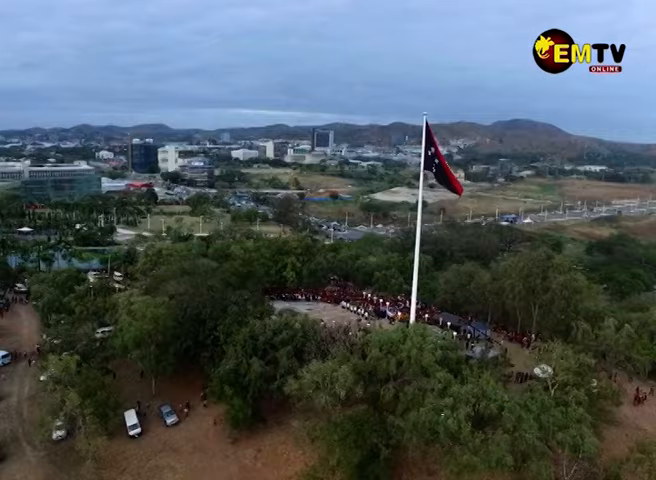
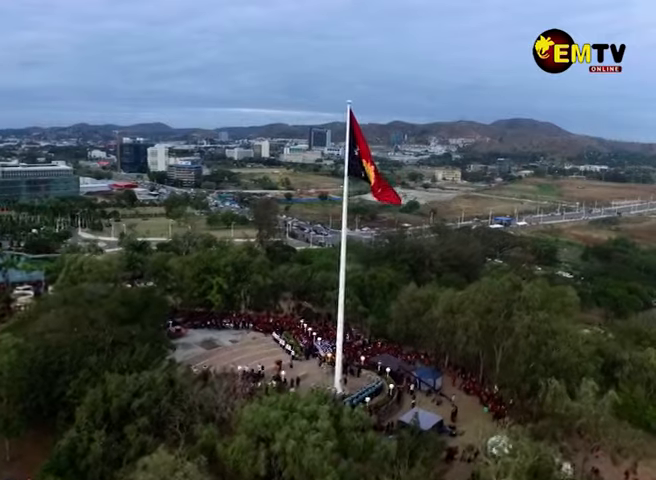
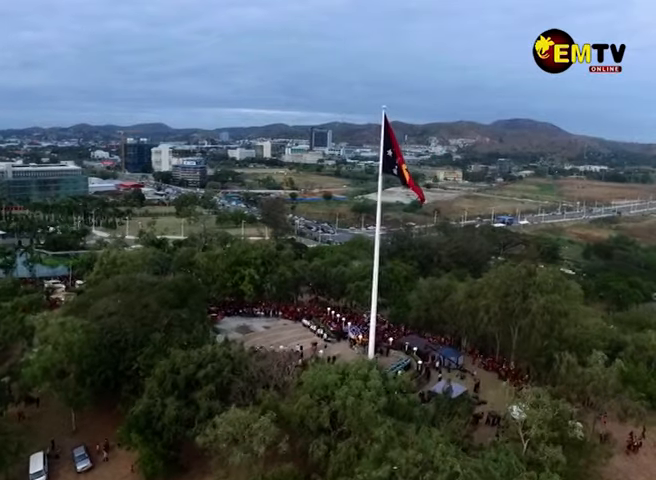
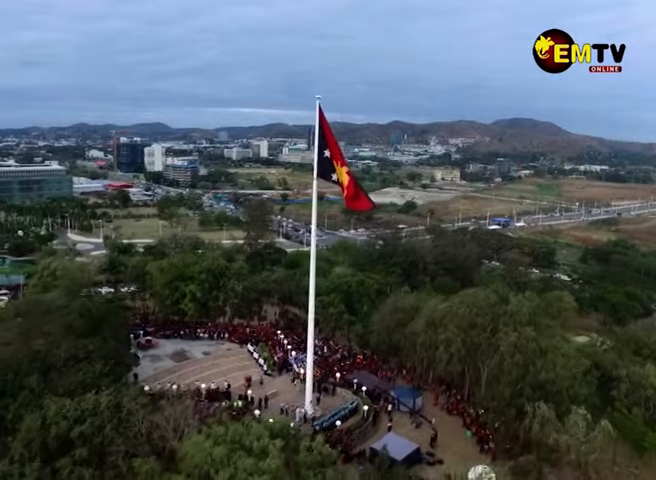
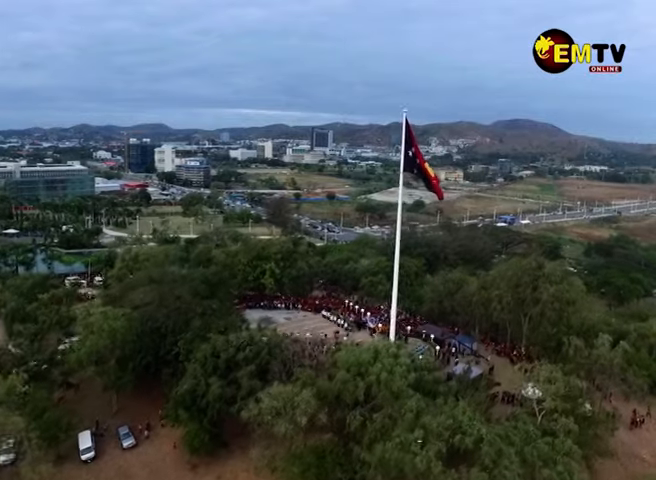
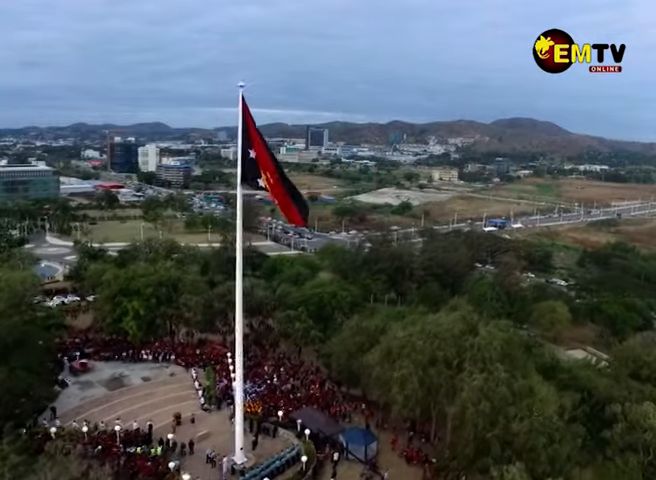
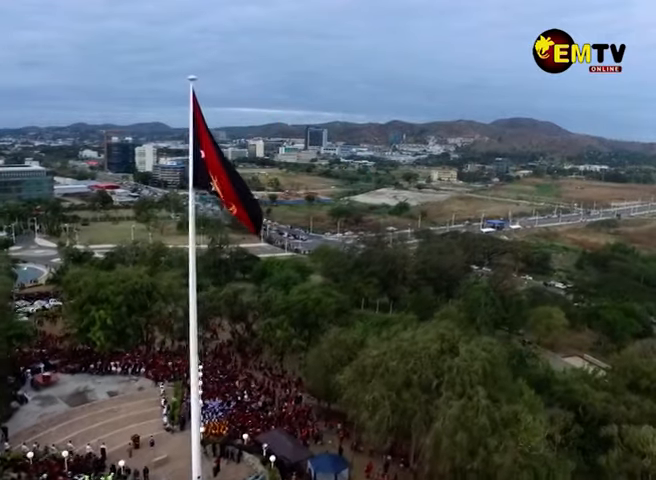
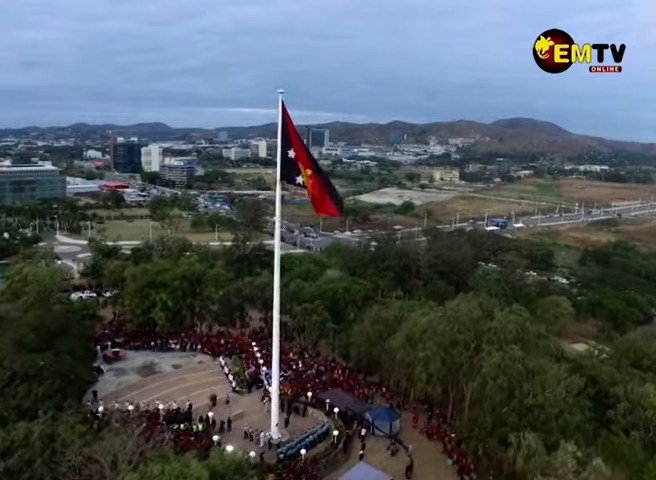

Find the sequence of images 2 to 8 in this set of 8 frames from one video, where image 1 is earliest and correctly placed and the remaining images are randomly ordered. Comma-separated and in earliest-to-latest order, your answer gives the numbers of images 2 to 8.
5, 3, 2, 4, 8, 6, 7
